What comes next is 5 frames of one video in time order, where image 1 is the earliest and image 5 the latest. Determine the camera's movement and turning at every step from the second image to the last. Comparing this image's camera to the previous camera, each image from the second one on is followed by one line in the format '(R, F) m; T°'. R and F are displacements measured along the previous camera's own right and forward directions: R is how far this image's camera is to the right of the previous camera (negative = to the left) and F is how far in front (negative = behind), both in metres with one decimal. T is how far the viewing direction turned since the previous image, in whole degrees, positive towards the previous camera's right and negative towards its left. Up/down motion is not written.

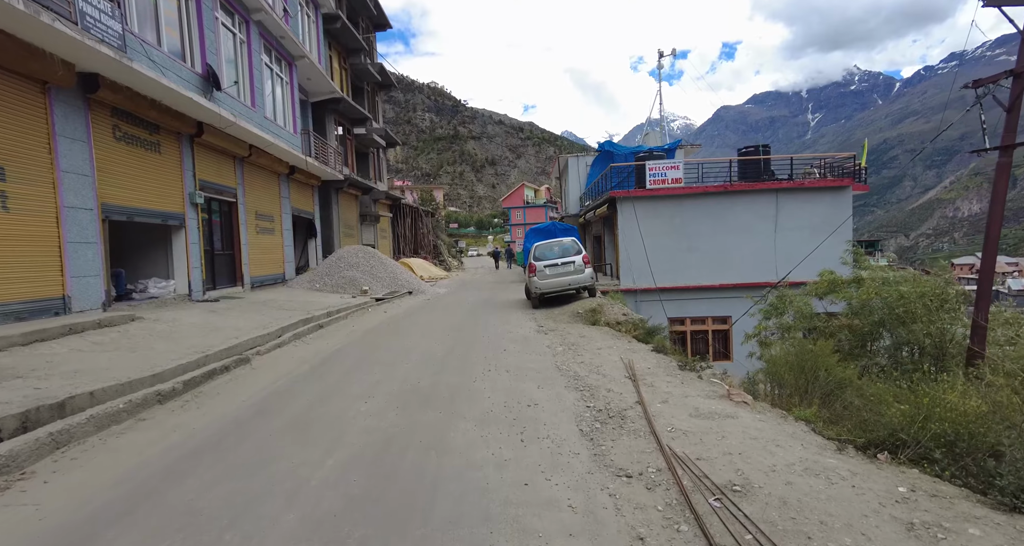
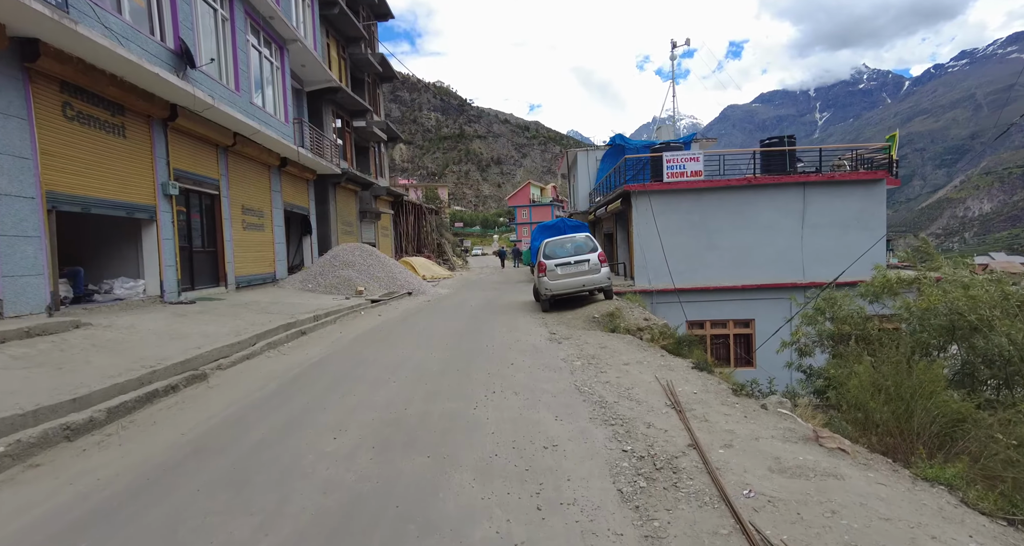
(0.0, +1.3) m; -1°
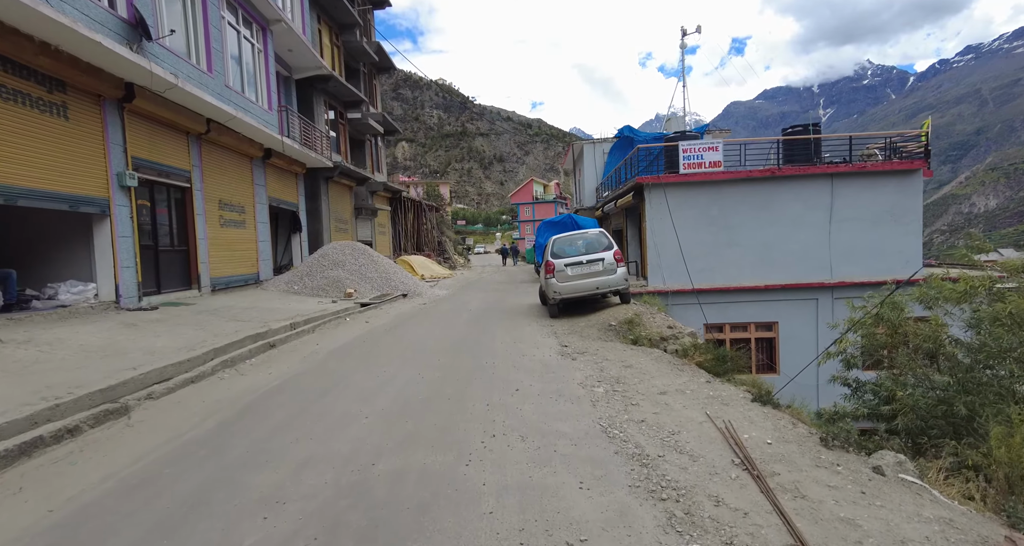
(0.0, +1.4) m; 0°
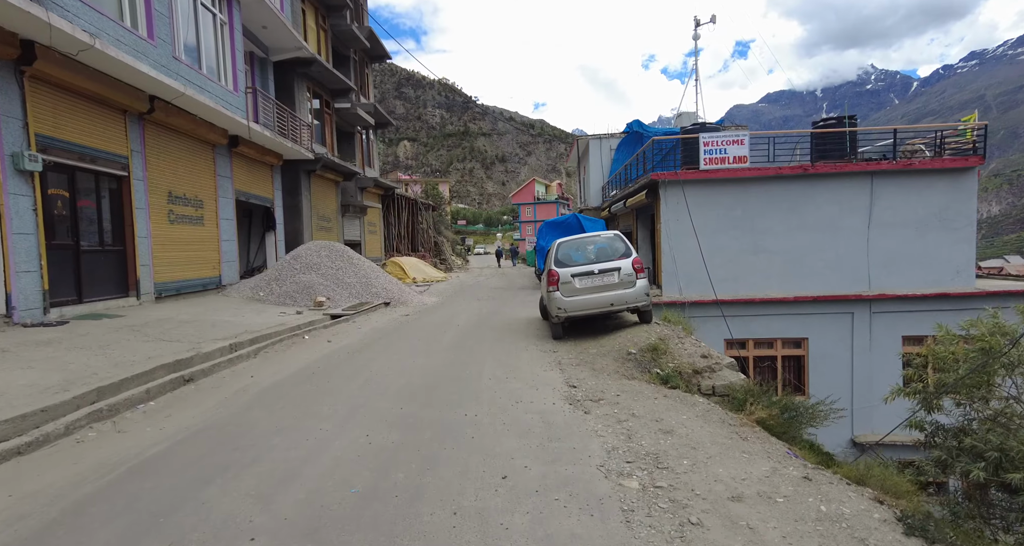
(+0.1, +1.9) m; 0°
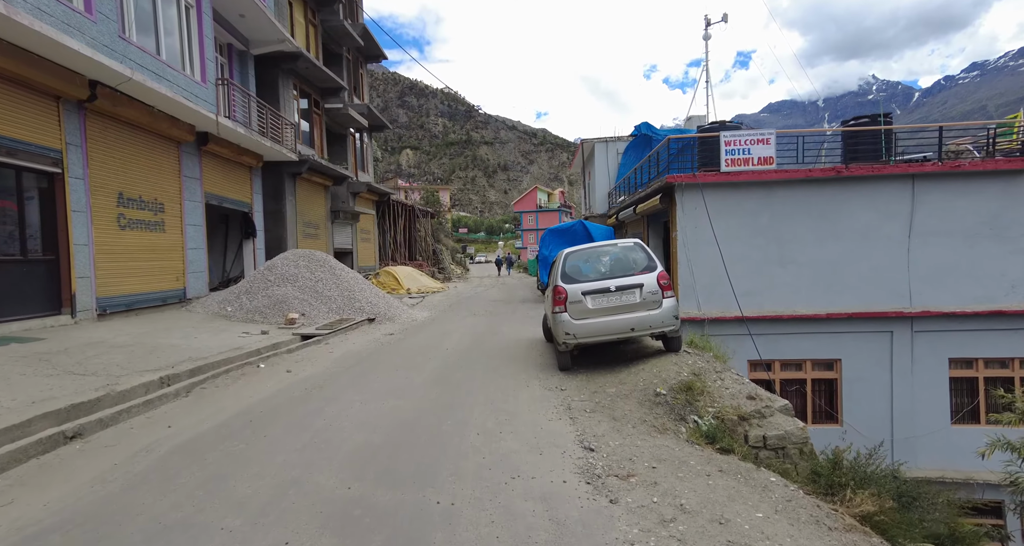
(+0.1, +1.5) m; 0°
